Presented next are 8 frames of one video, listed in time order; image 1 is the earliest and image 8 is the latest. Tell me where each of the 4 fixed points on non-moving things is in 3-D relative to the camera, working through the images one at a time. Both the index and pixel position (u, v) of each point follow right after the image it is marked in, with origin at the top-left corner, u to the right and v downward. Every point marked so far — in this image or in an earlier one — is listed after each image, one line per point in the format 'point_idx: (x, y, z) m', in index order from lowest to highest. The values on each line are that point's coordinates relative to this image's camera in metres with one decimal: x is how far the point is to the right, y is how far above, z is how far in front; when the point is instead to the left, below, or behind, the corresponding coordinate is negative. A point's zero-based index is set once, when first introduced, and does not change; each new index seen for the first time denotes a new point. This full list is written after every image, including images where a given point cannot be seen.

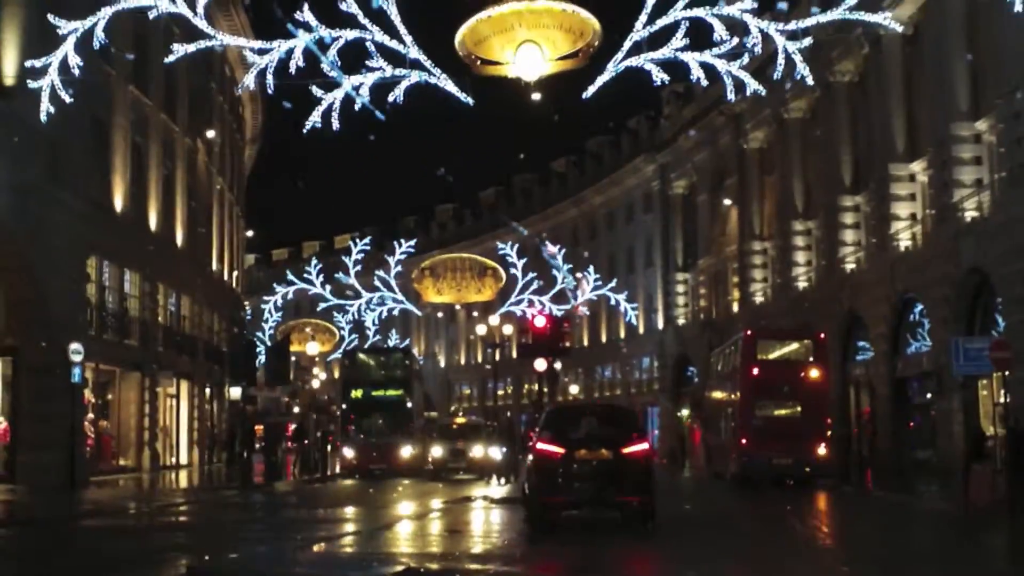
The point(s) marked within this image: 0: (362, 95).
0: (-2.1, +2.7, +19.1) m
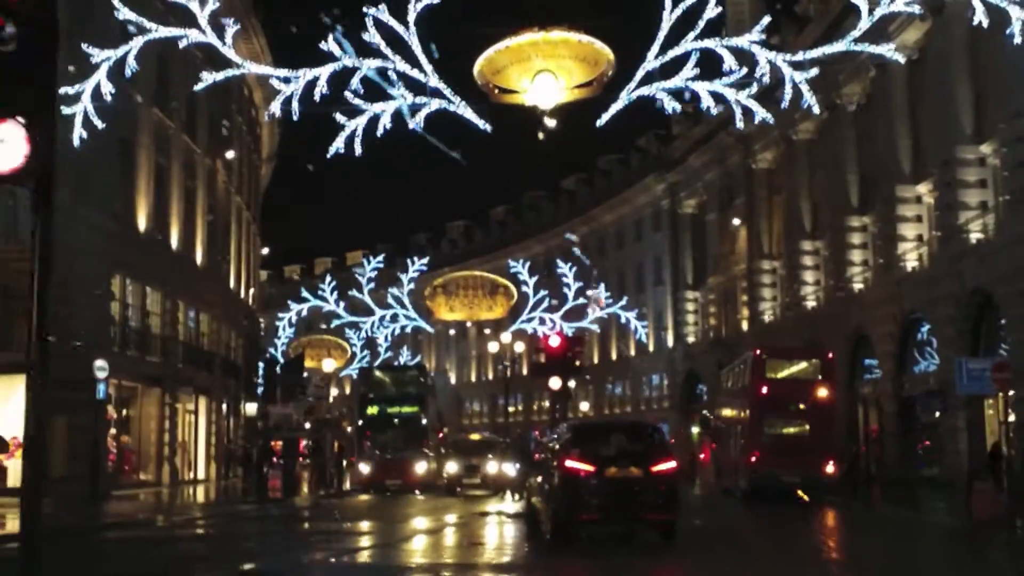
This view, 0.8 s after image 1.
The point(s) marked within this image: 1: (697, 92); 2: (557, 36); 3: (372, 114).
0: (-1.9, +2.4, +19.8) m
1: (+2.6, +2.7, +19.1) m
2: (+0.4, +3.2, +15.3) m
3: (-2.1, +2.5, +19.9) m
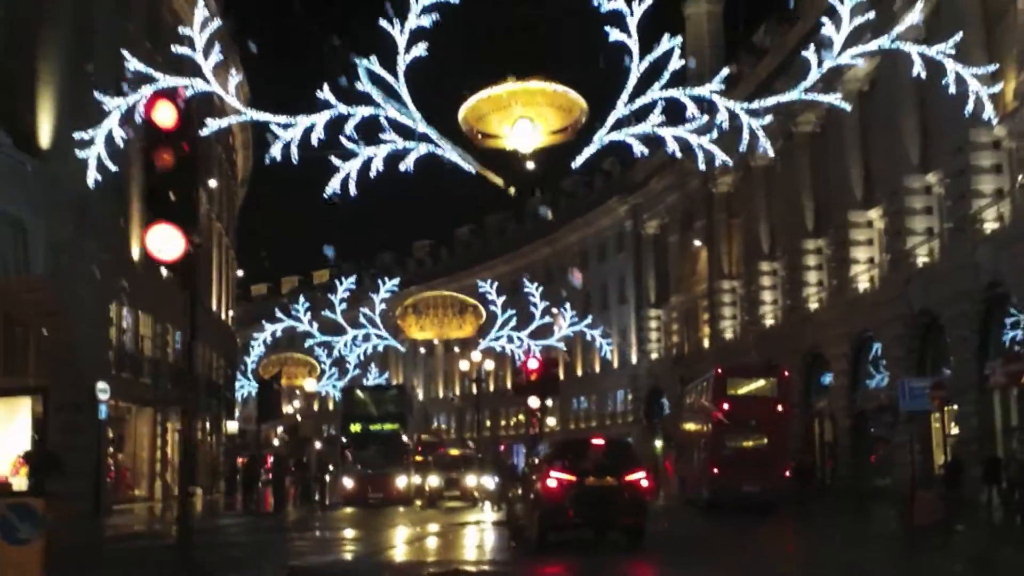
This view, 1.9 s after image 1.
0: (-2.1, +1.9, +21.6) m
1: (+2.3, +2.3, +21.1) m
2: (+0.3, +2.8, +17.1) m
3: (-2.4, +2.0, +21.7) m
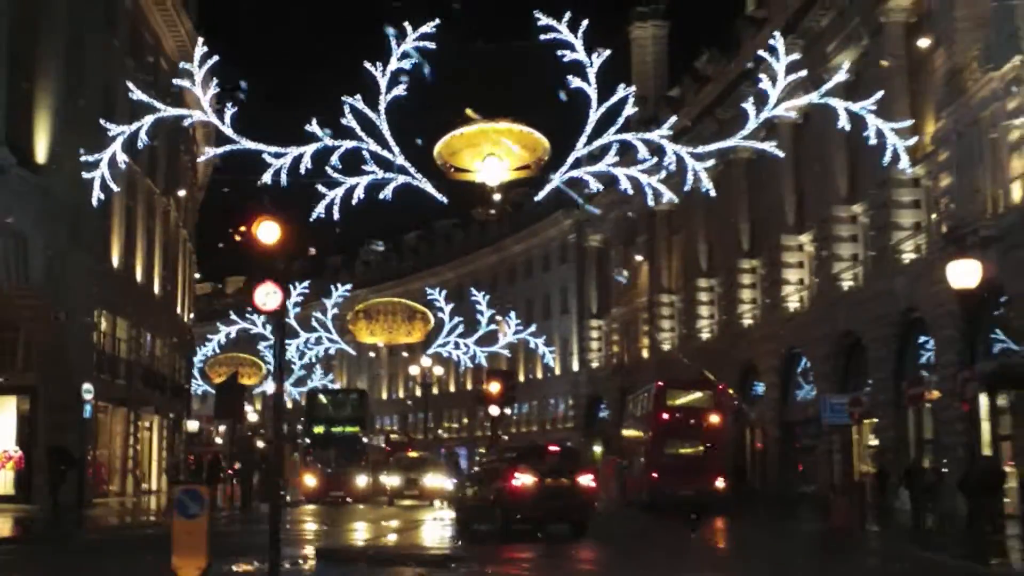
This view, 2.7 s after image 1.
0: (-2.7, +1.7, +23.9) m
1: (+1.8, +1.9, +23.6) m
2: (0.0, +2.5, +19.6) m
3: (-2.9, +1.8, +24.0) m
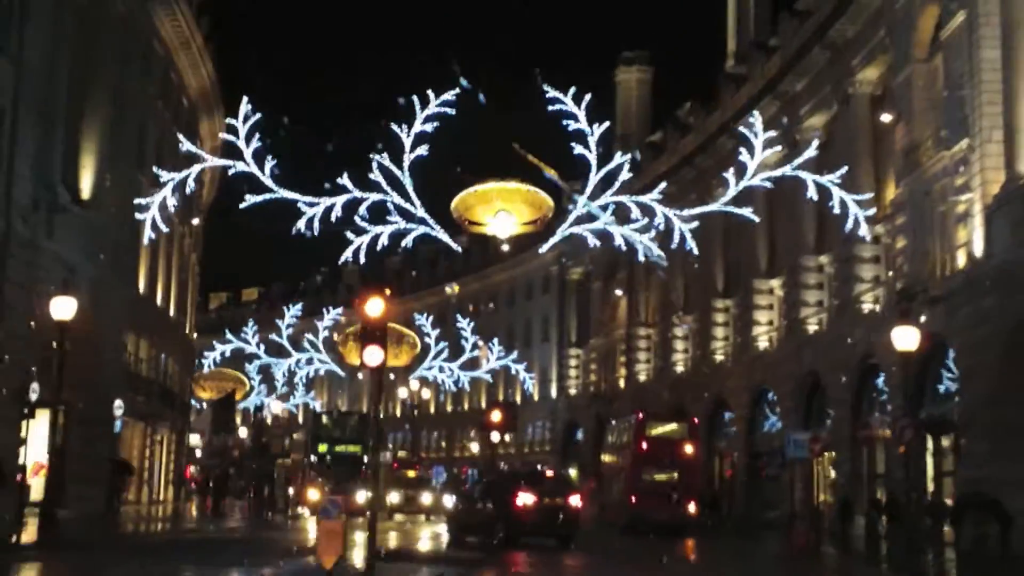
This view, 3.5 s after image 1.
0: (-2.5, +0.9, +26.9) m
1: (+1.9, +1.1, +26.7) m
2: (+0.2, +1.7, +22.7) m
3: (-2.8, +1.0, +27.0) m
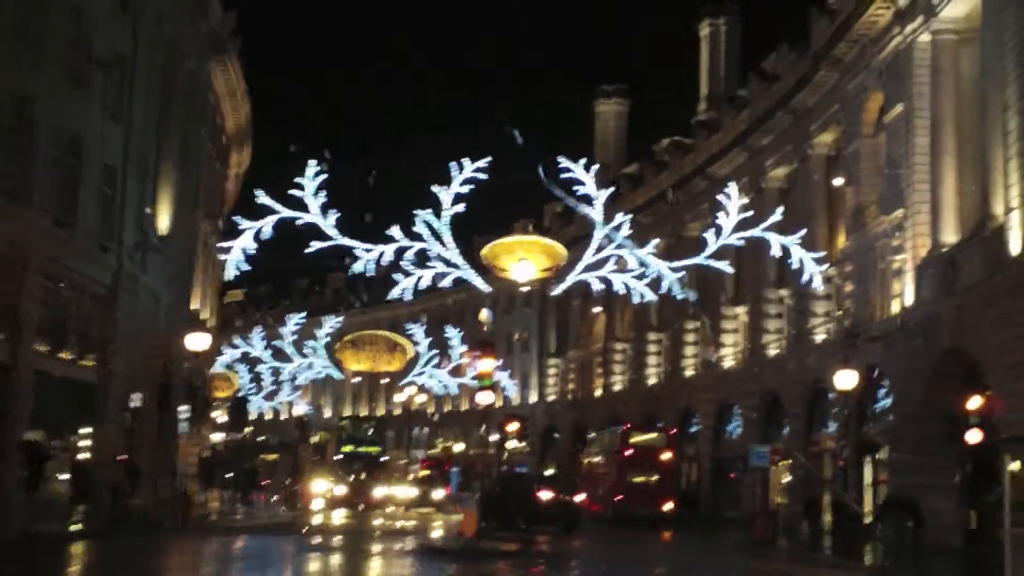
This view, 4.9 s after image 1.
0: (-2.1, +0.1, +32.8) m
1: (+2.4, +0.2, +32.8) m
2: (+0.8, +0.9, +28.7) m
3: (-2.3, +0.3, +32.9) m
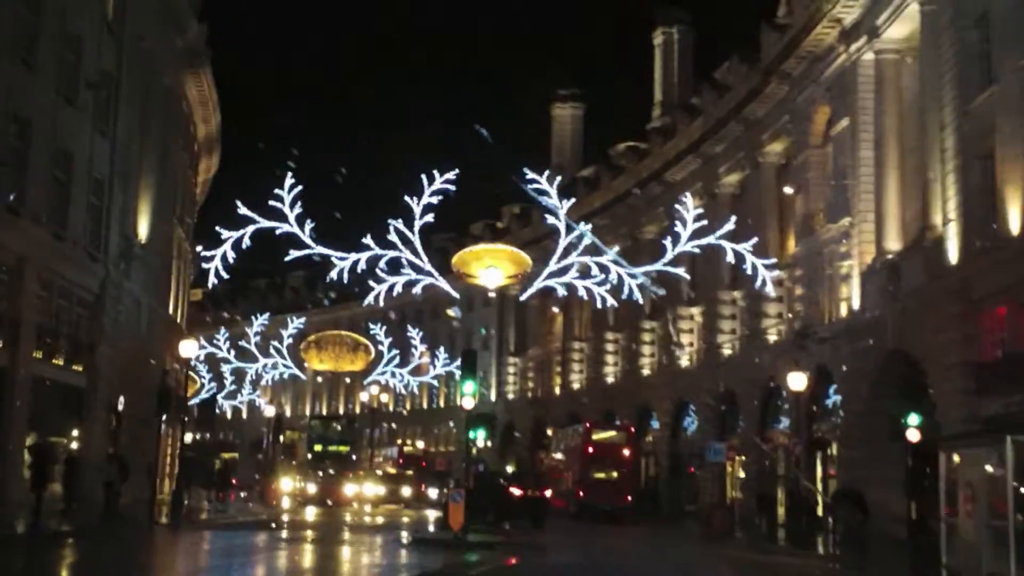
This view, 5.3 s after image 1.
0: (-2.8, 0.0, +34.4) m
1: (+1.7, 0.0, +34.5) m
2: (+0.2, +0.7, +30.4) m
3: (-3.1, +0.1, +34.5) m
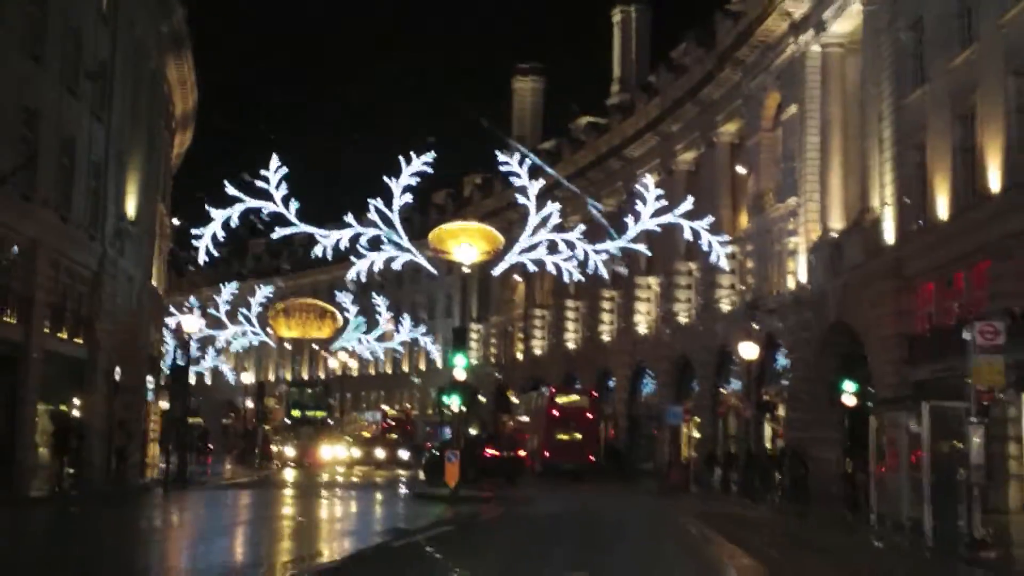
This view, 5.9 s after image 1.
0: (-3.6, +0.6, +36.9) m
1: (+0.9, +0.7, +37.1) m
2: (-0.4, +1.3, +32.9) m
3: (-3.8, +0.7, +36.9) m
